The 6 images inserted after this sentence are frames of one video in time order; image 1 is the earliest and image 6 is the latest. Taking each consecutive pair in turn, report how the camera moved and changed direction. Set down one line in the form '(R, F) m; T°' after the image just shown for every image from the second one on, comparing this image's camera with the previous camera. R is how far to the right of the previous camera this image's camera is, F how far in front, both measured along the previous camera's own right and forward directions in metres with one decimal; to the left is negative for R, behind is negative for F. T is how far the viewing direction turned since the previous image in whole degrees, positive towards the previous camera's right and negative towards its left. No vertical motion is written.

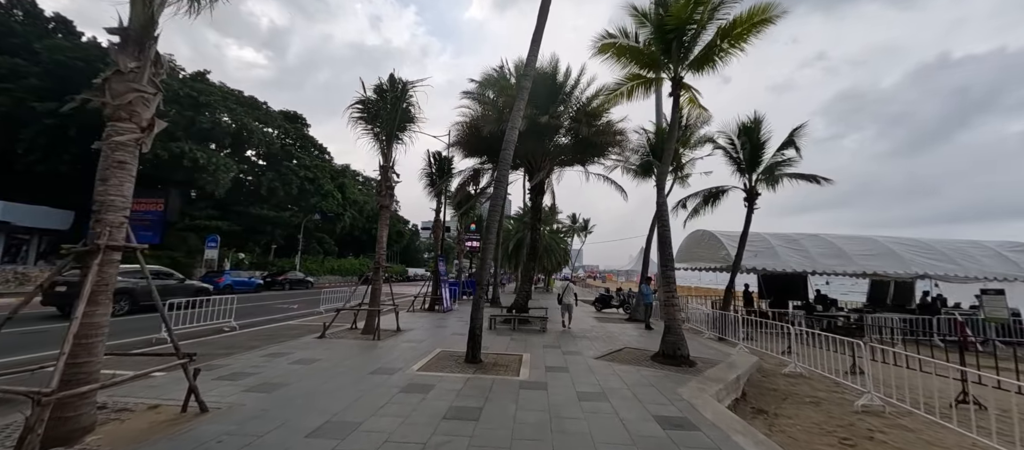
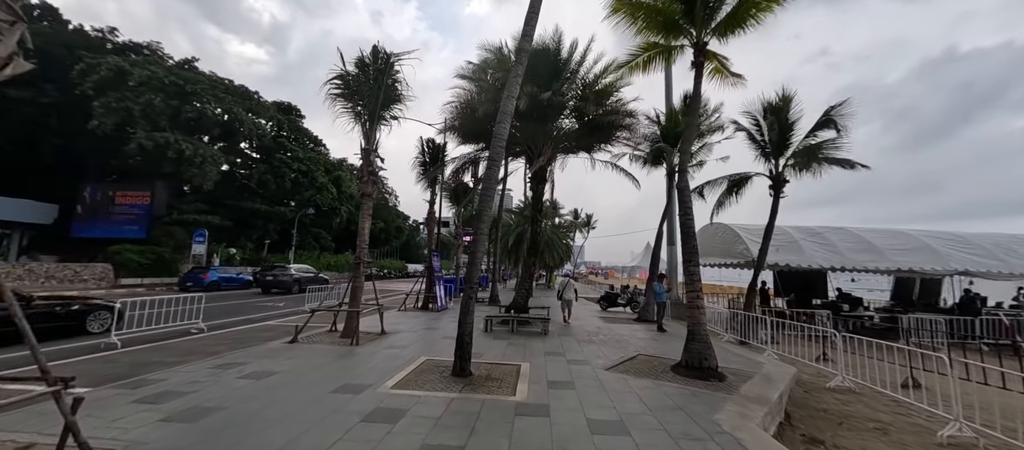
(+0.1, +1.2) m; 0°
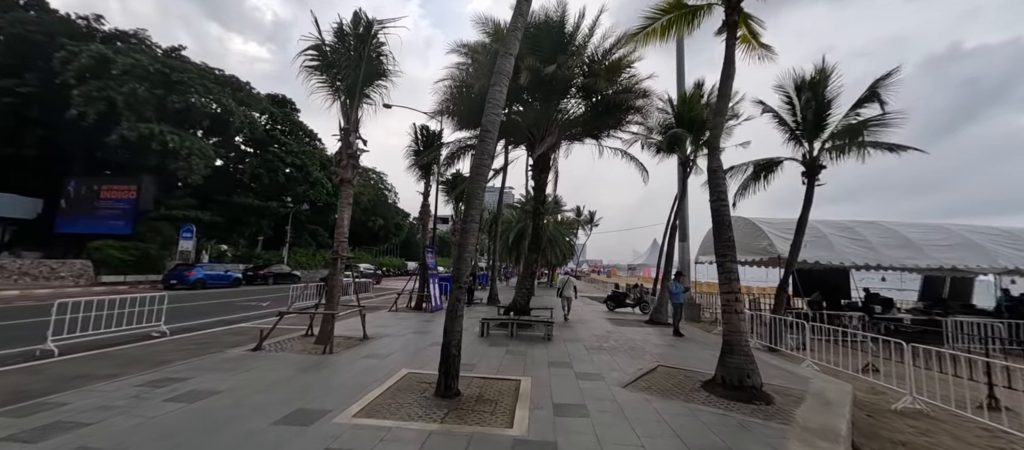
(+0.1, +1.2) m; 0°
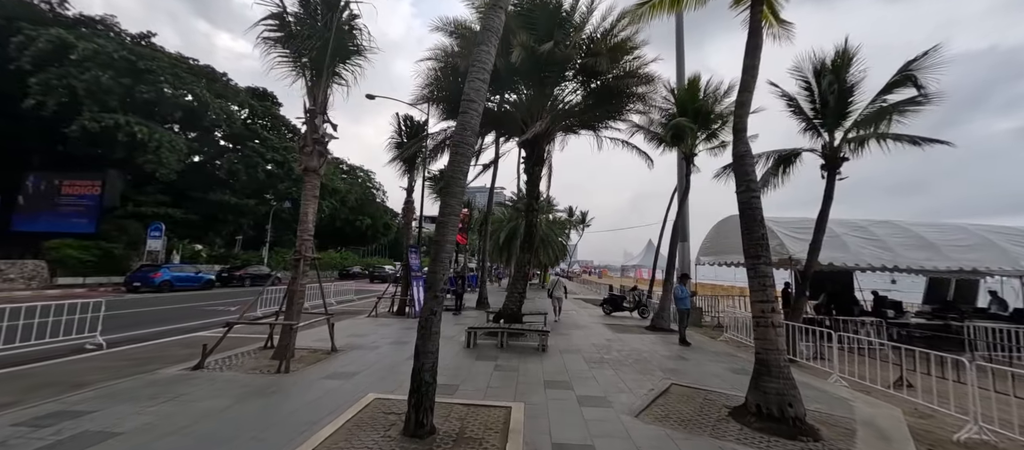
(0.0, +1.0) m; +1°
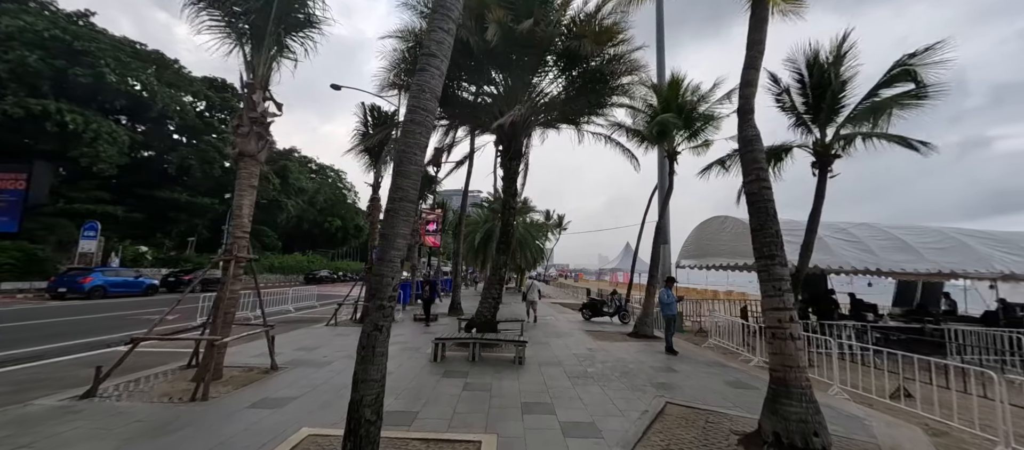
(0.0, +0.9) m; +4°
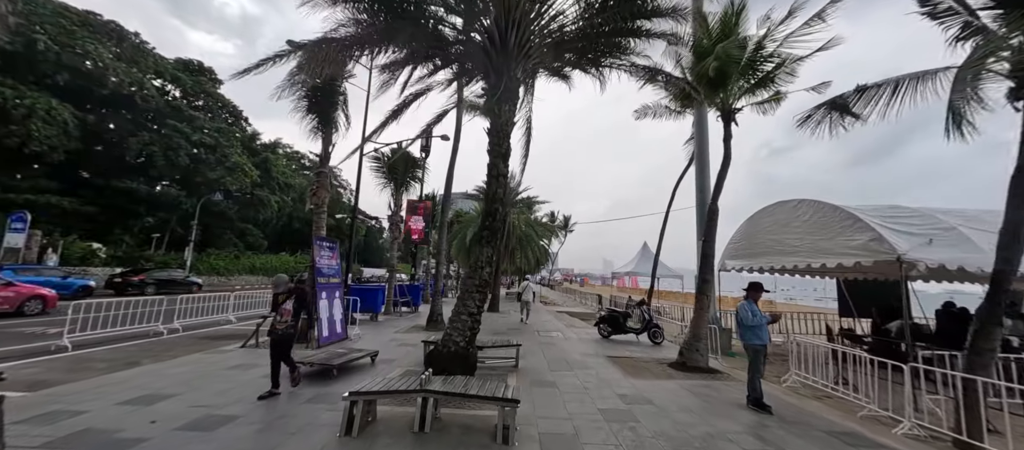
(+0.3, +3.4) m; -1°
